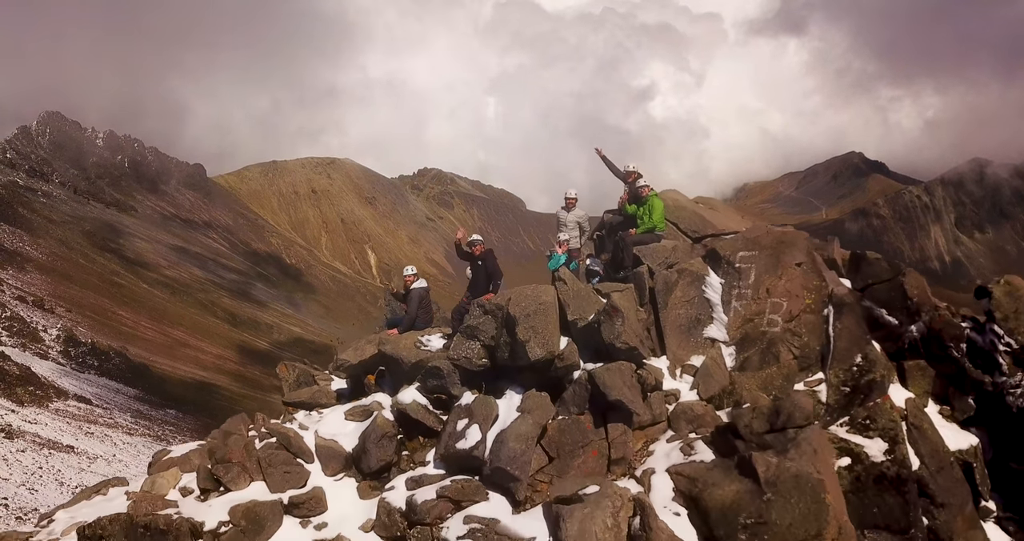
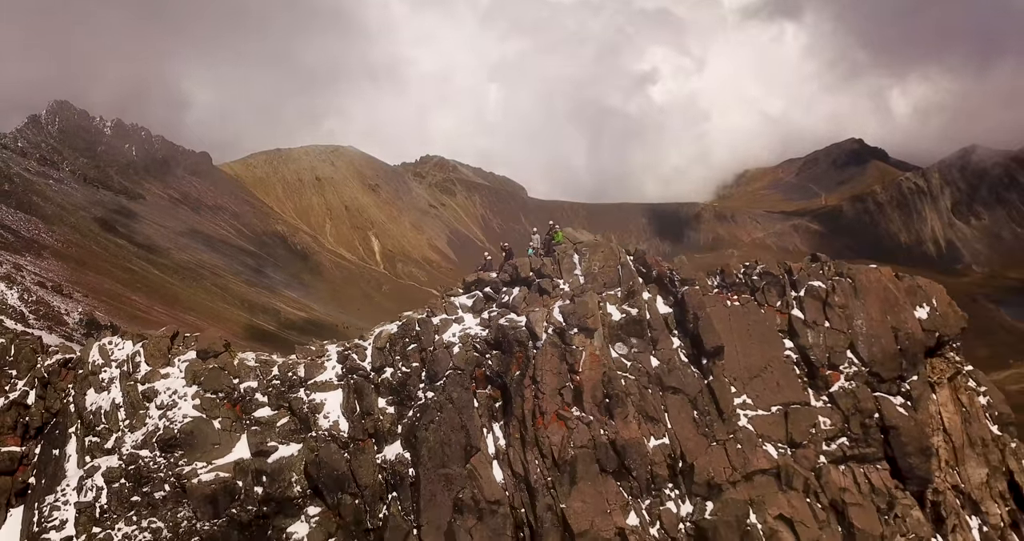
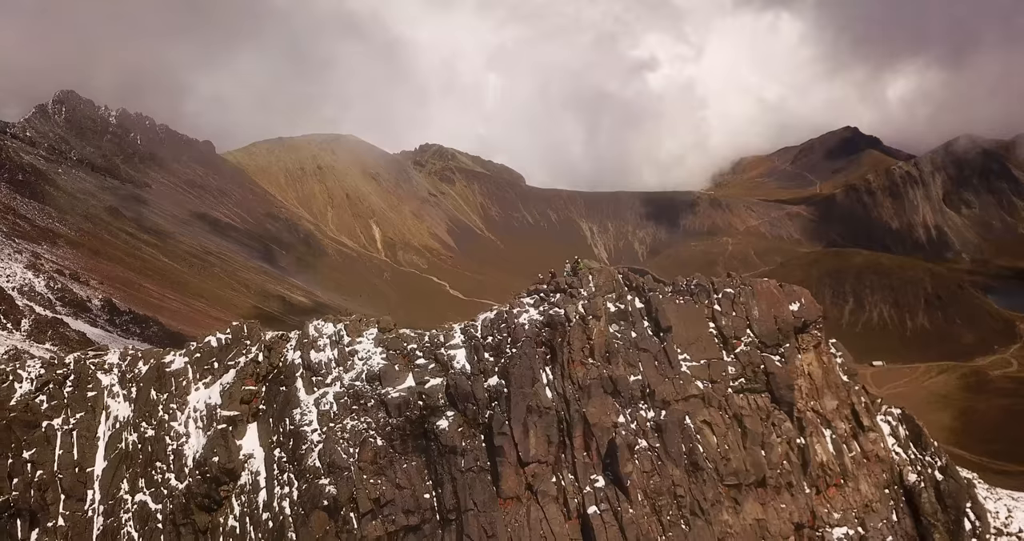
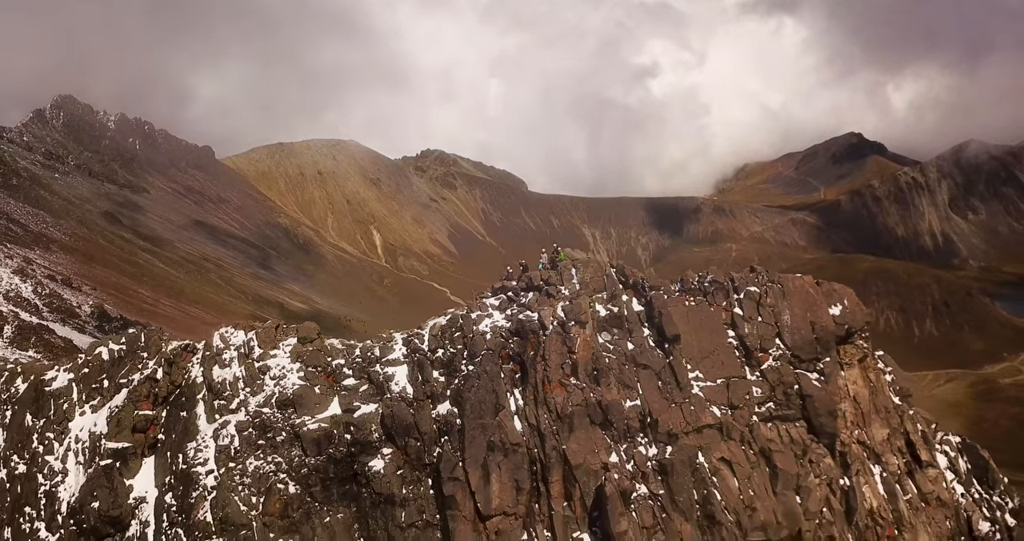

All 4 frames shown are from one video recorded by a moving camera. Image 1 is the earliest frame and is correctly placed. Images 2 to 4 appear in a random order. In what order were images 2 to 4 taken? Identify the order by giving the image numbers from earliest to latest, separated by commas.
2, 4, 3
